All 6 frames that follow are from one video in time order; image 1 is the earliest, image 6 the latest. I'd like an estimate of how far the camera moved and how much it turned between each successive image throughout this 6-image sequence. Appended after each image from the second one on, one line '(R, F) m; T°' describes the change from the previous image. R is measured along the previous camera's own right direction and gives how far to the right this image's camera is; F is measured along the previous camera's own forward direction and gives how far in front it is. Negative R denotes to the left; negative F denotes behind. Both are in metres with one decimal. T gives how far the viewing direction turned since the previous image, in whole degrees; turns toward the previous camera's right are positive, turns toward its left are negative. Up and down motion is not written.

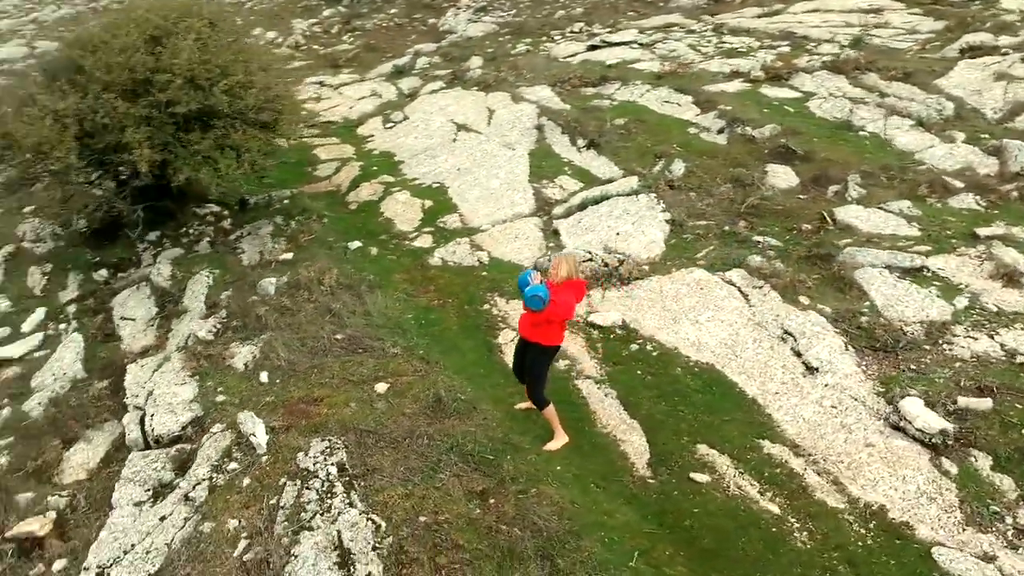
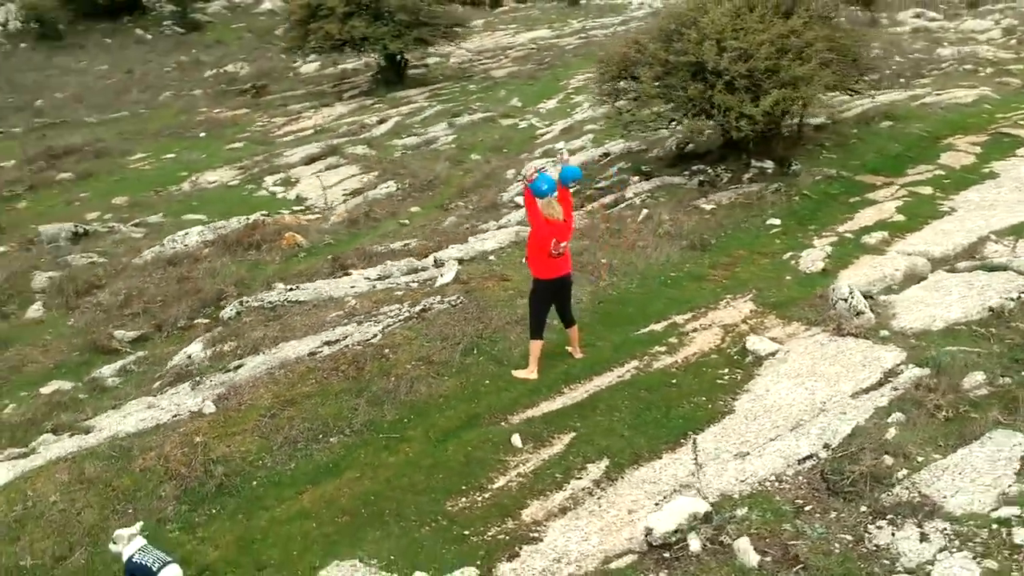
(+8.8, +3.5) m; -57°
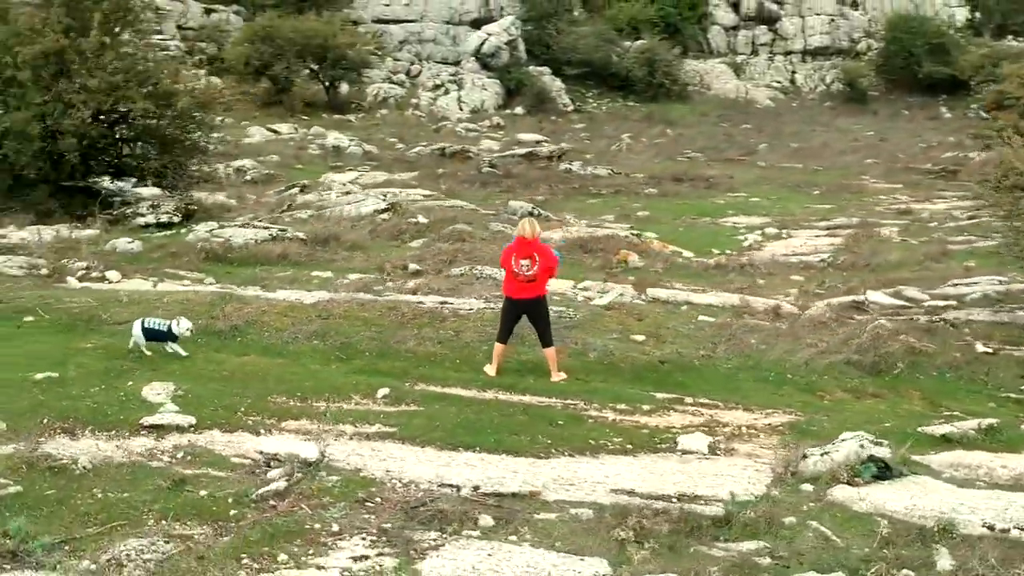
(+8.6, +2.9) m; -48°
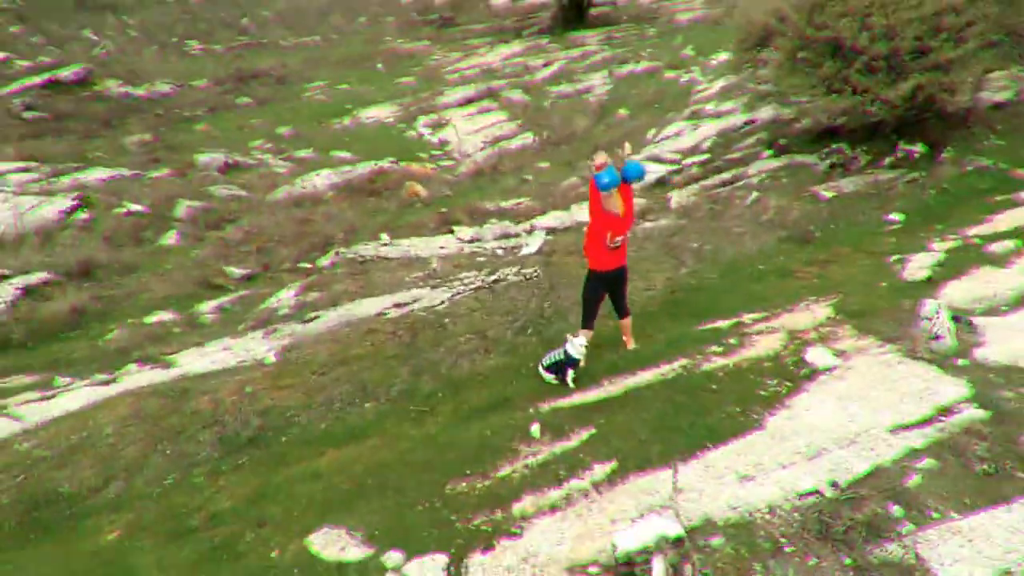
(+0.9, +0.5) m; -9°
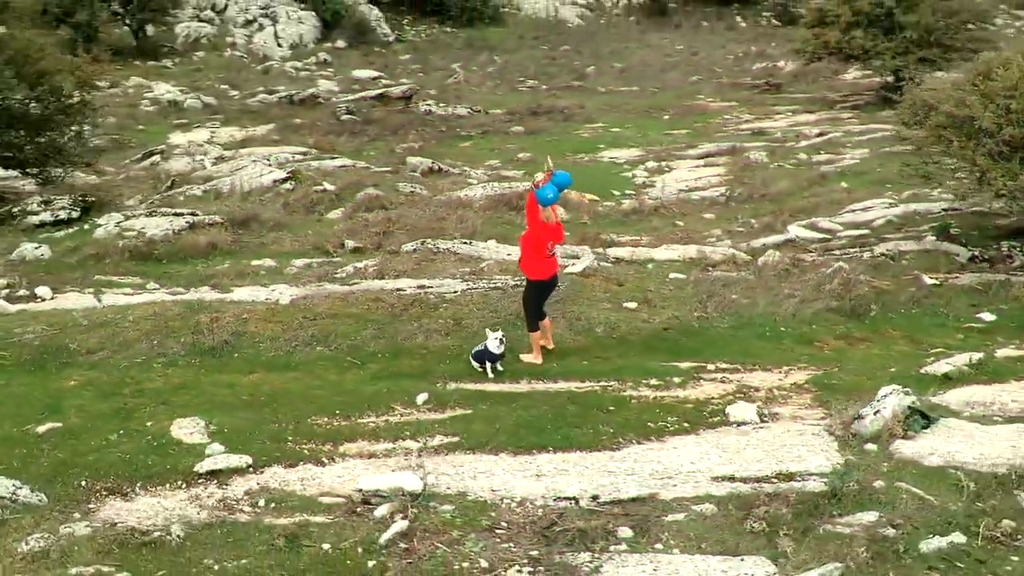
(+4.2, +0.1) m; -23°
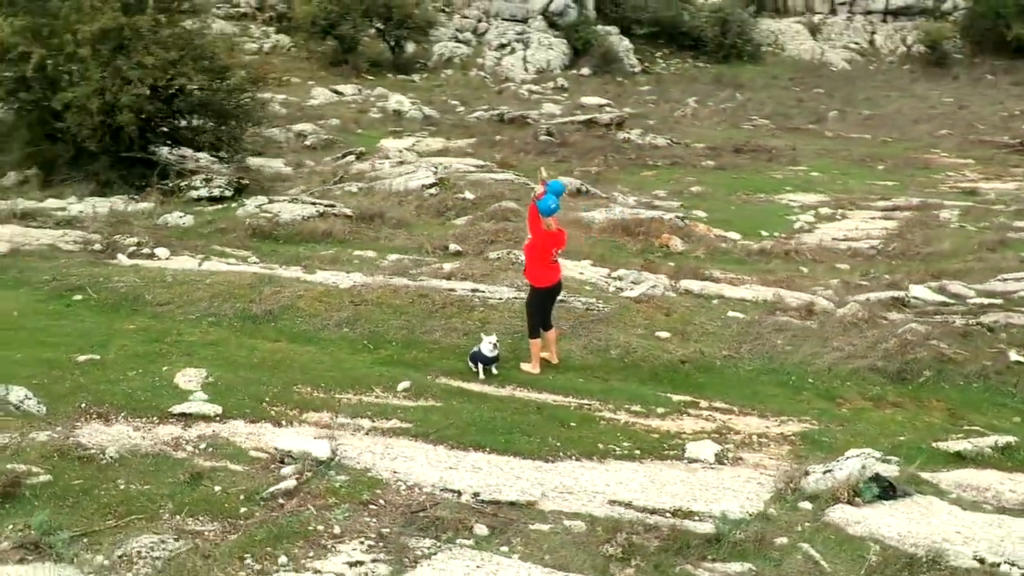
(+2.7, +0.1) m; -16°
